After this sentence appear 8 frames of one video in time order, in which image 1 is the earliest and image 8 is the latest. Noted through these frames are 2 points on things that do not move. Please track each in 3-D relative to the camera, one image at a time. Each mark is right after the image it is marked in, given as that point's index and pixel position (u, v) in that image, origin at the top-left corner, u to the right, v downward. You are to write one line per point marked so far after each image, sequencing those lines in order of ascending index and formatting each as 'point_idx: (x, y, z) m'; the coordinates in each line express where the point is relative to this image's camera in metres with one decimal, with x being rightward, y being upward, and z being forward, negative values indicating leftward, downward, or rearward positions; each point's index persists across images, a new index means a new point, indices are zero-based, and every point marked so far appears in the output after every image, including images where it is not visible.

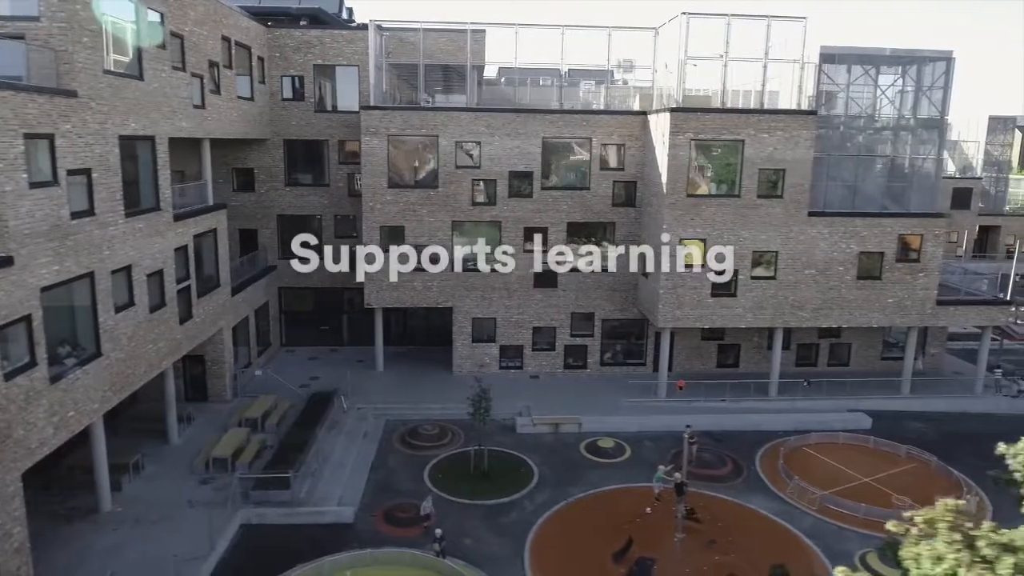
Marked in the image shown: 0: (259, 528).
0: (-6.7, -6.4, +19.7) m
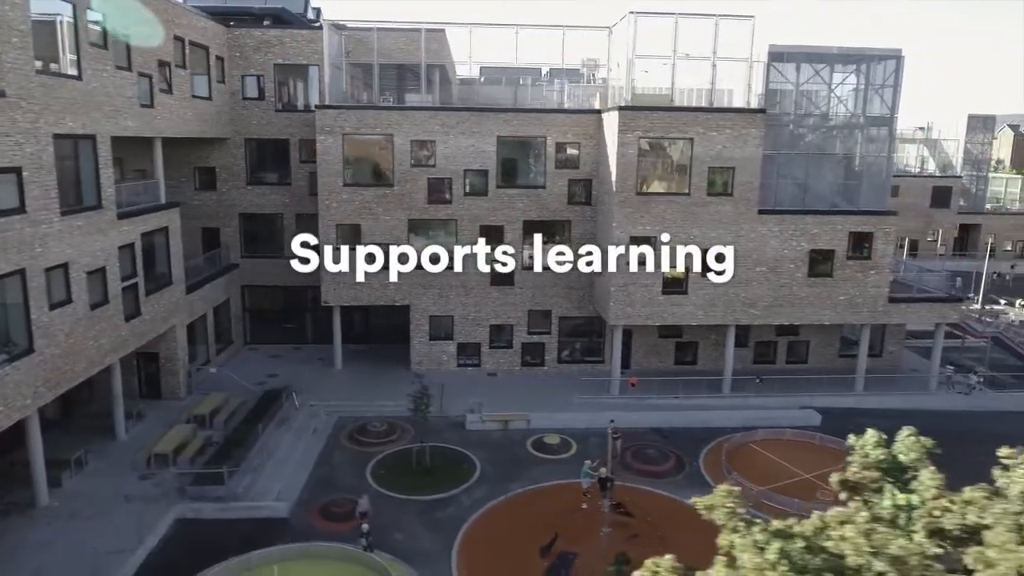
0: (-8.5, -6.3, +19.9) m
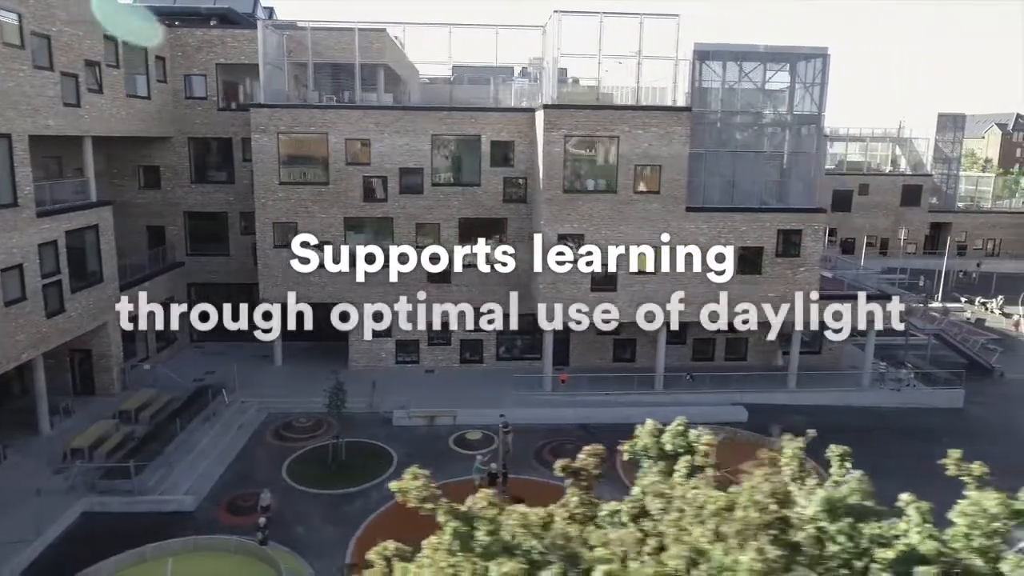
0: (-11.2, -6.2, +20.2) m
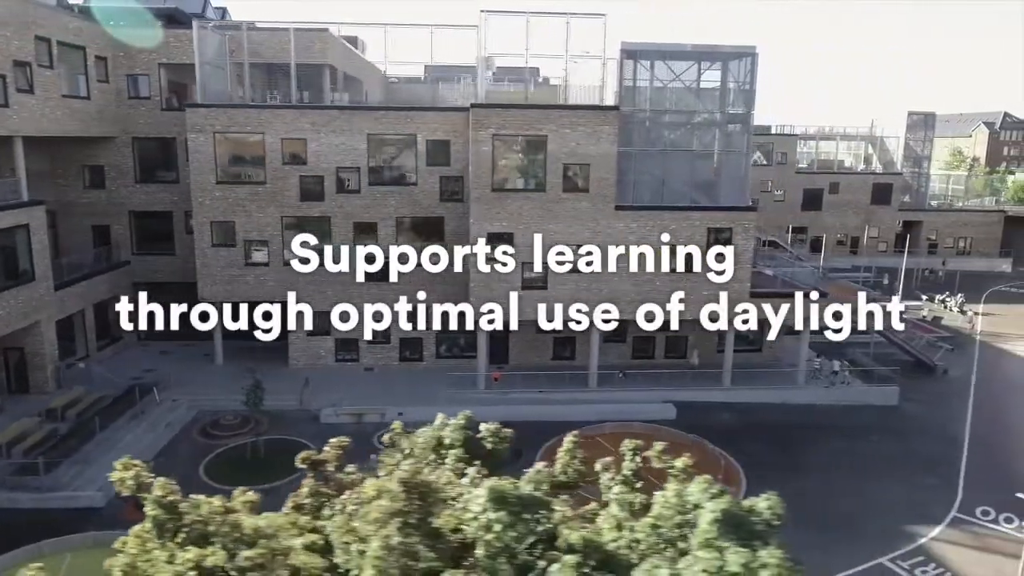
0: (-13.9, -6.2, +20.4) m
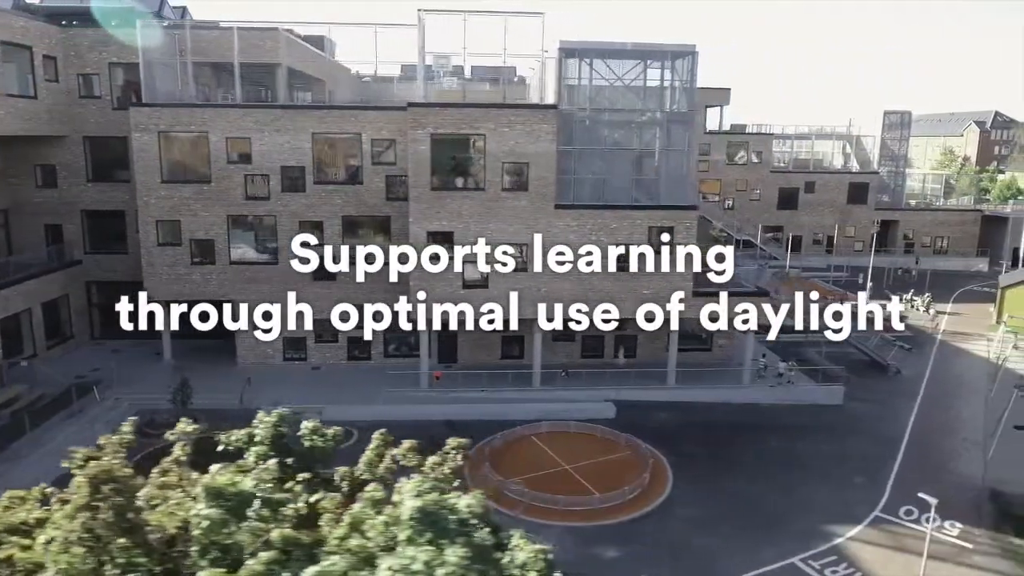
0: (-16.2, -6.1, +20.4) m
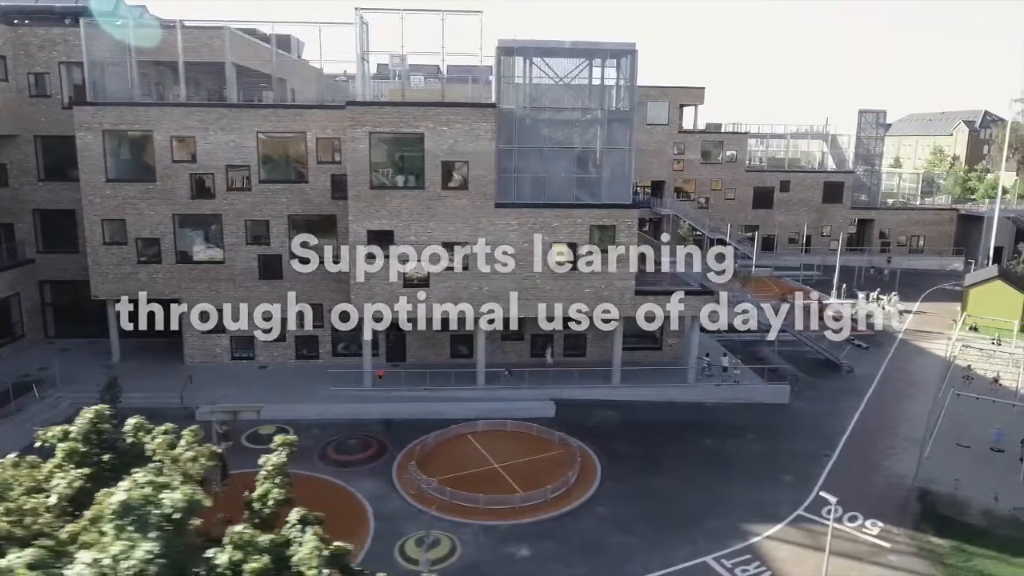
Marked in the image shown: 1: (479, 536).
0: (-18.4, -6.1, +20.5) m
1: (-0.9, -6.6, +19.7) m
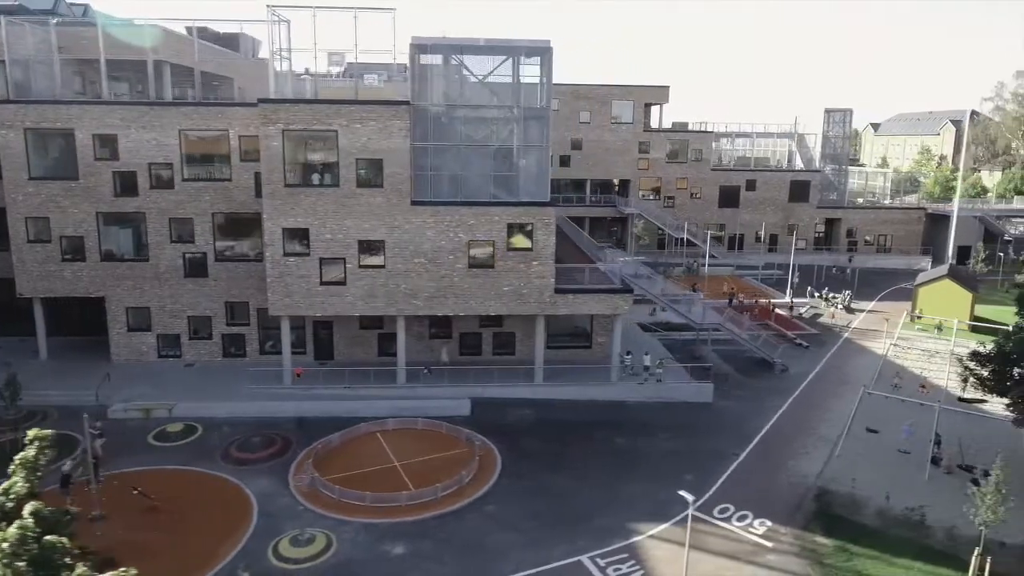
0: (-21.6, -6.0, +20.5) m
1: (-4.1, -6.5, +19.7) m
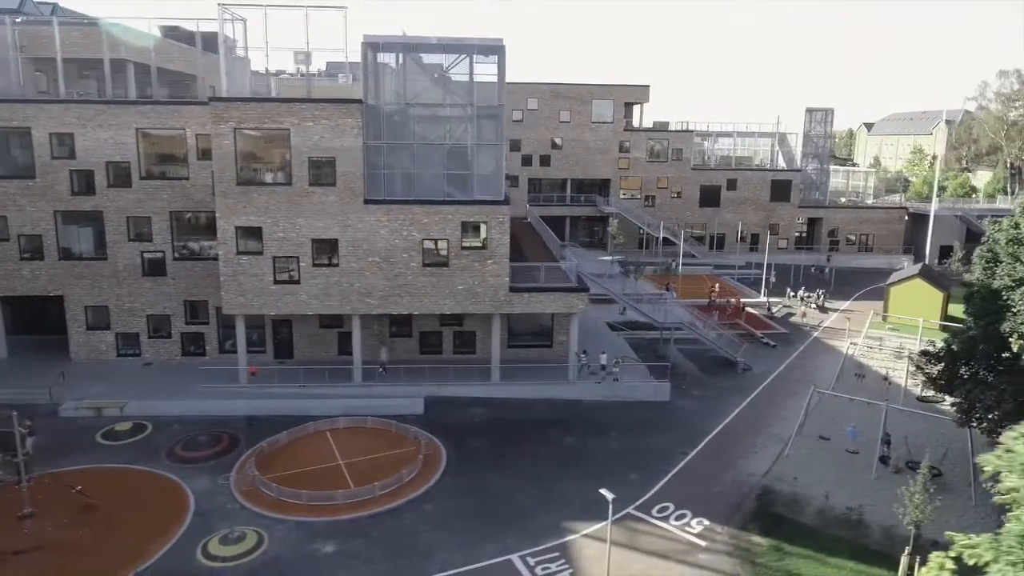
0: (-23.4, -5.9, +20.5) m
1: (-5.9, -6.5, +19.6) m
